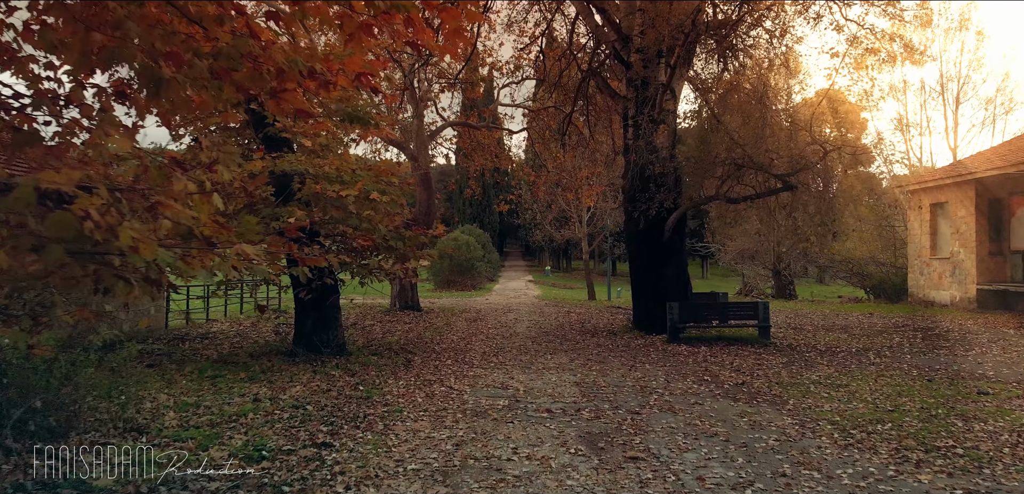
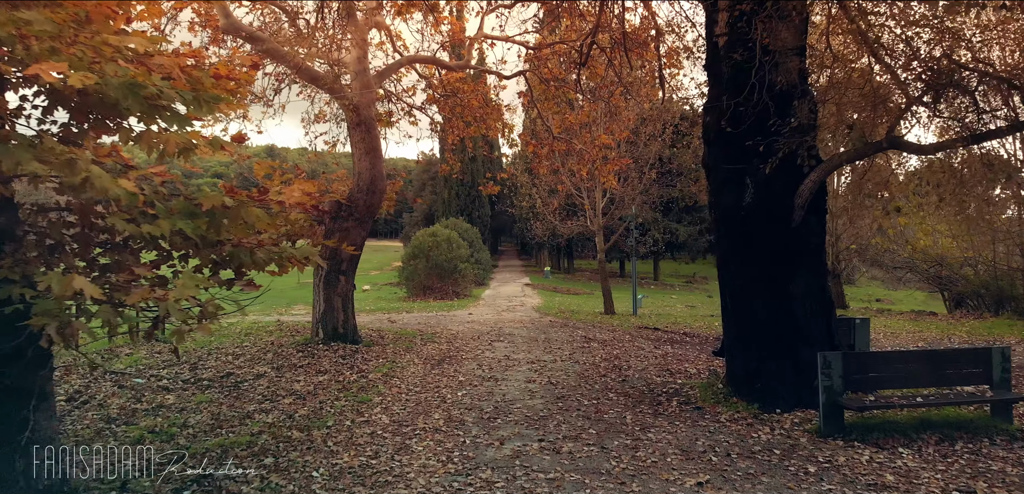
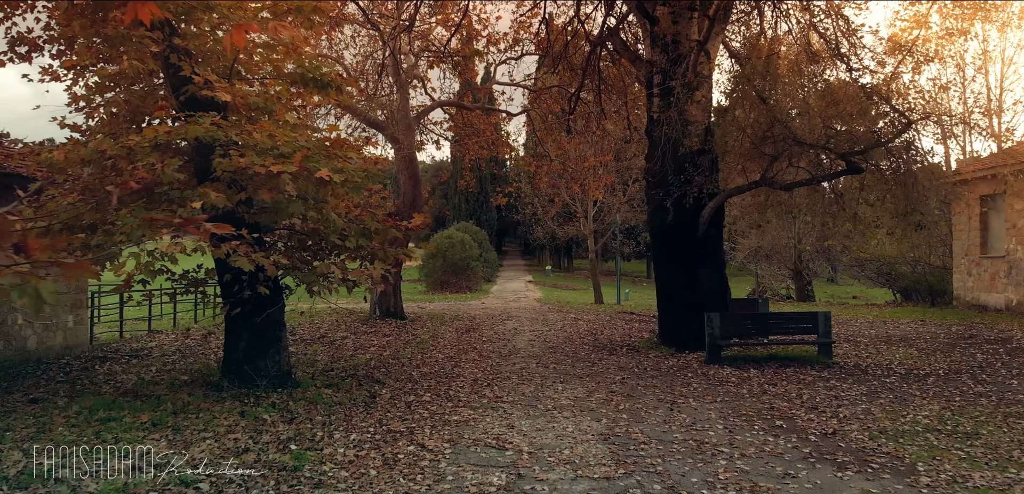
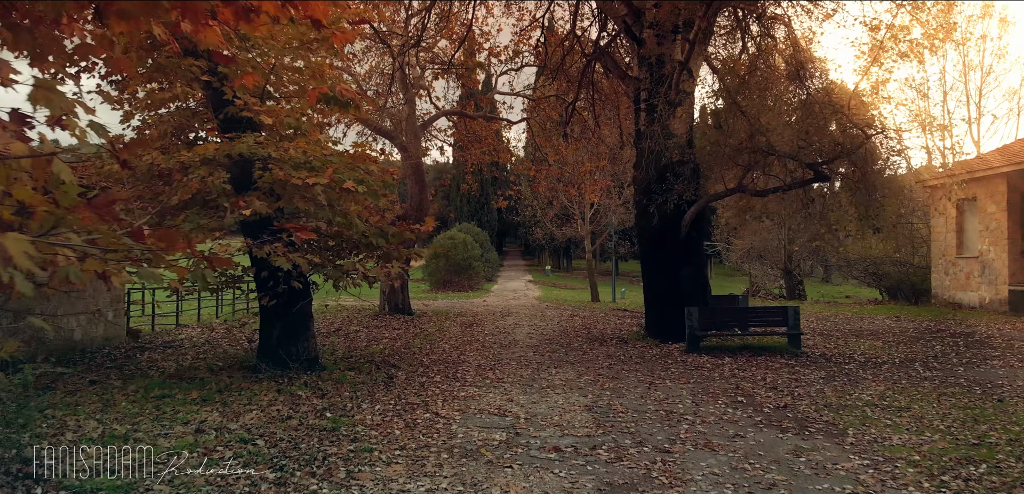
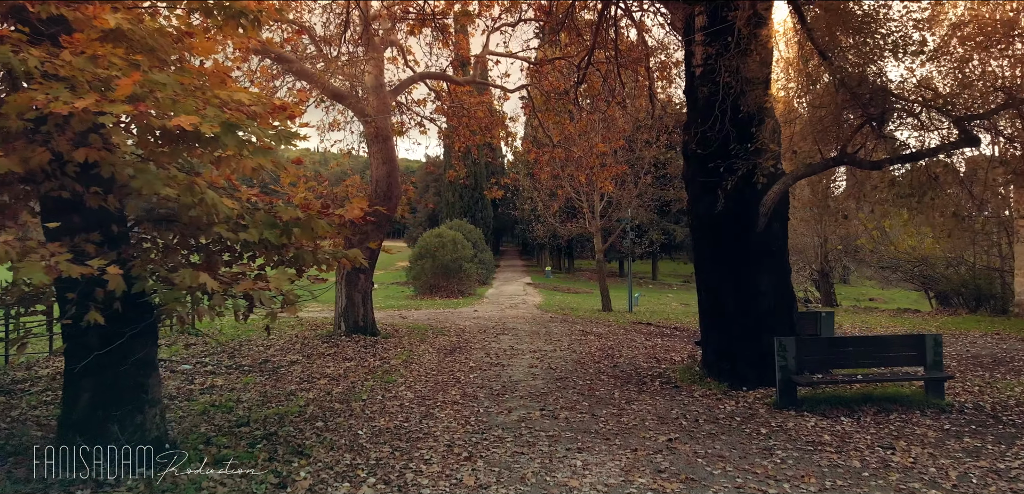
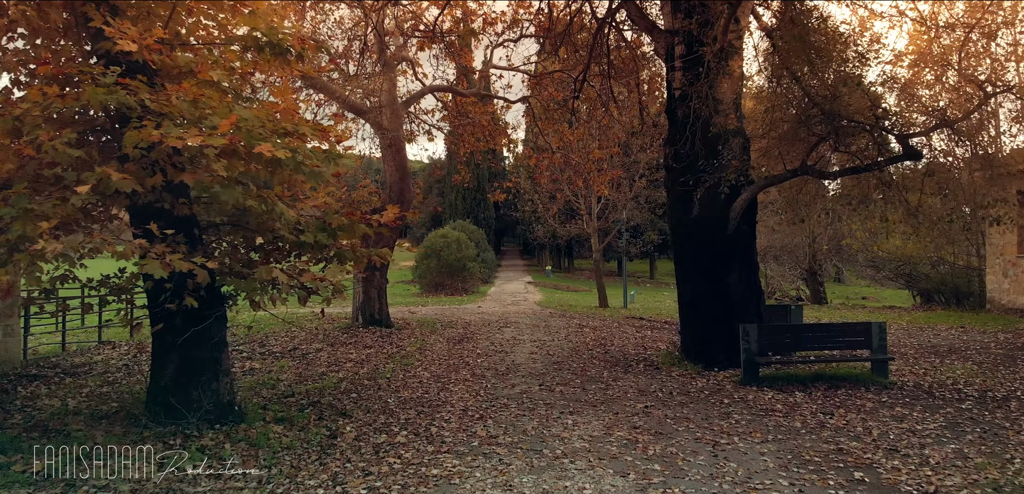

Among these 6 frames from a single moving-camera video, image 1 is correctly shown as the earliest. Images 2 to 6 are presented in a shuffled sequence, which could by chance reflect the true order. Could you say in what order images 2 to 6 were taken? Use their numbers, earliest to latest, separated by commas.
4, 3, 6, 5, 2
